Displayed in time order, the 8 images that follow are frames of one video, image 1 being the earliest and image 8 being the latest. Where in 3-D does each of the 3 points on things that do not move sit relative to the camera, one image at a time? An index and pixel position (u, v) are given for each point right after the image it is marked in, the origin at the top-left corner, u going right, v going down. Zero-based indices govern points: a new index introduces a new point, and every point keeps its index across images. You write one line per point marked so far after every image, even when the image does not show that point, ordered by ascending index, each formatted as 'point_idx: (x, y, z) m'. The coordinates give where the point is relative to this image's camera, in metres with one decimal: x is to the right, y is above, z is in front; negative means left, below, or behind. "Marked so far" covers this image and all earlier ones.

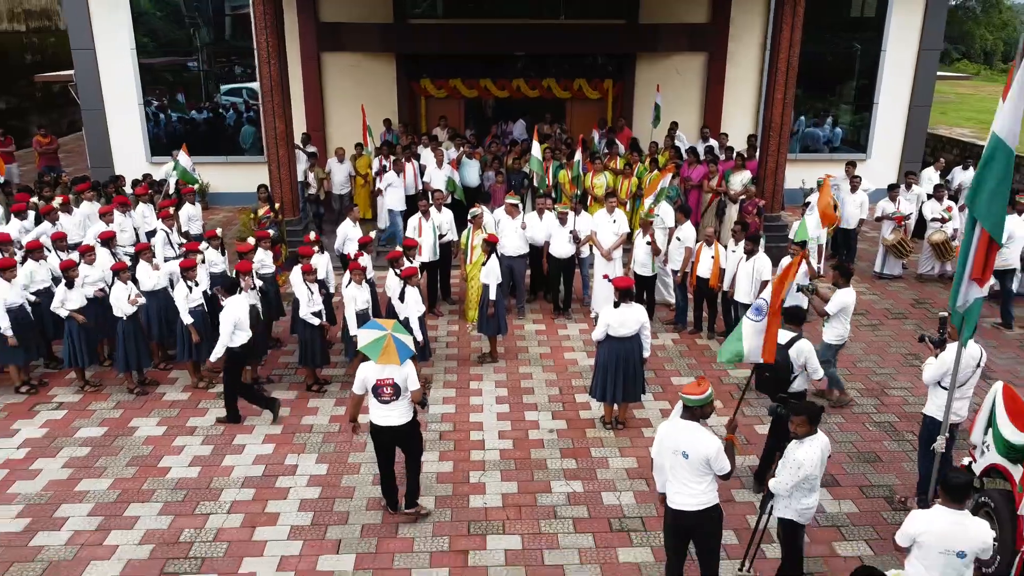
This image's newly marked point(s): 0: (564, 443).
0: (+0.4, -1.3, +5.9) m
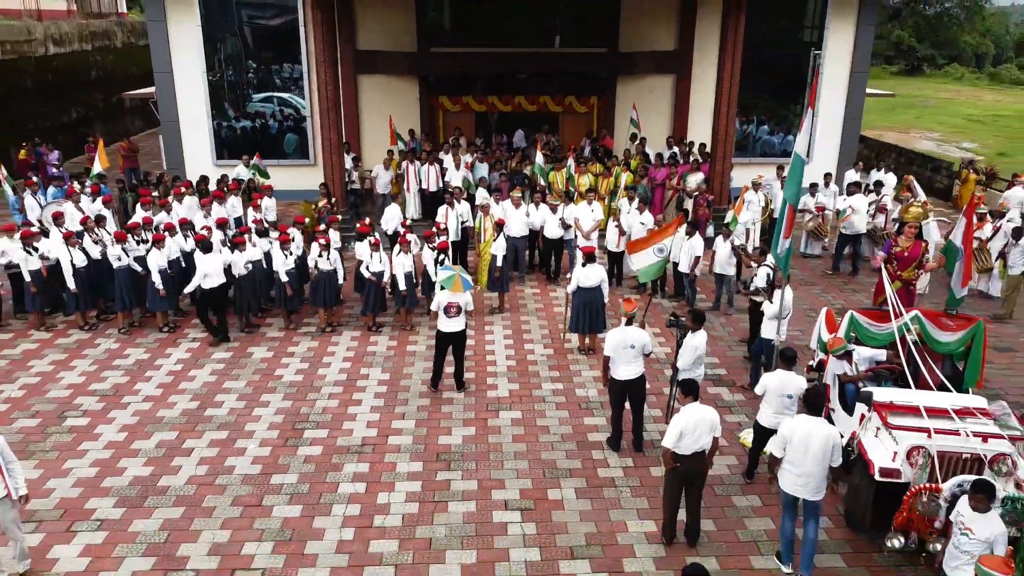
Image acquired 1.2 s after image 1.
0: (+0.5, -0.9, +8.5) m
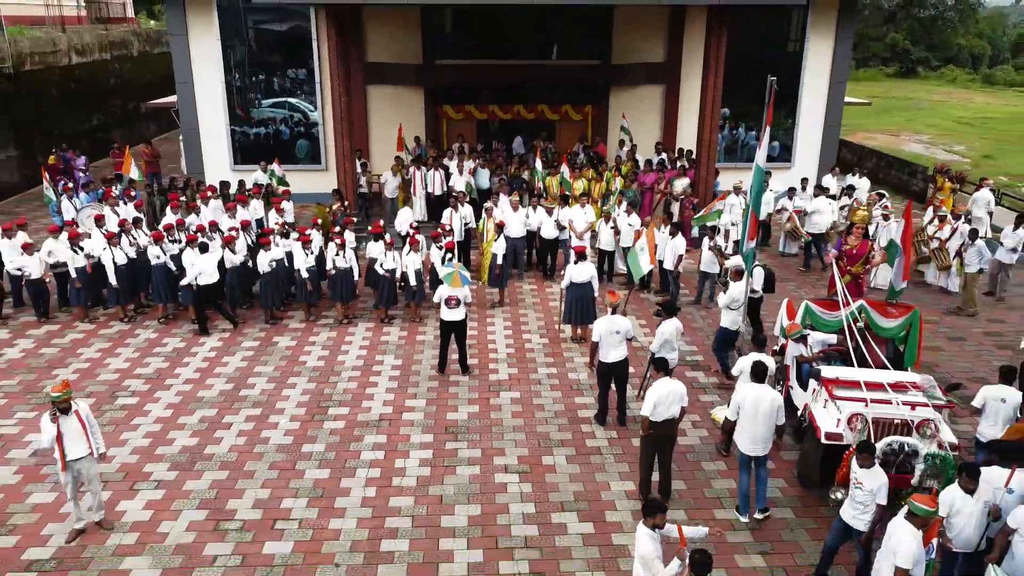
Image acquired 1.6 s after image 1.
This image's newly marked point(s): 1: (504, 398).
0: (+0.5, -0.8, +9.5) m
1: (-0.1, -1.3, +8.3) m
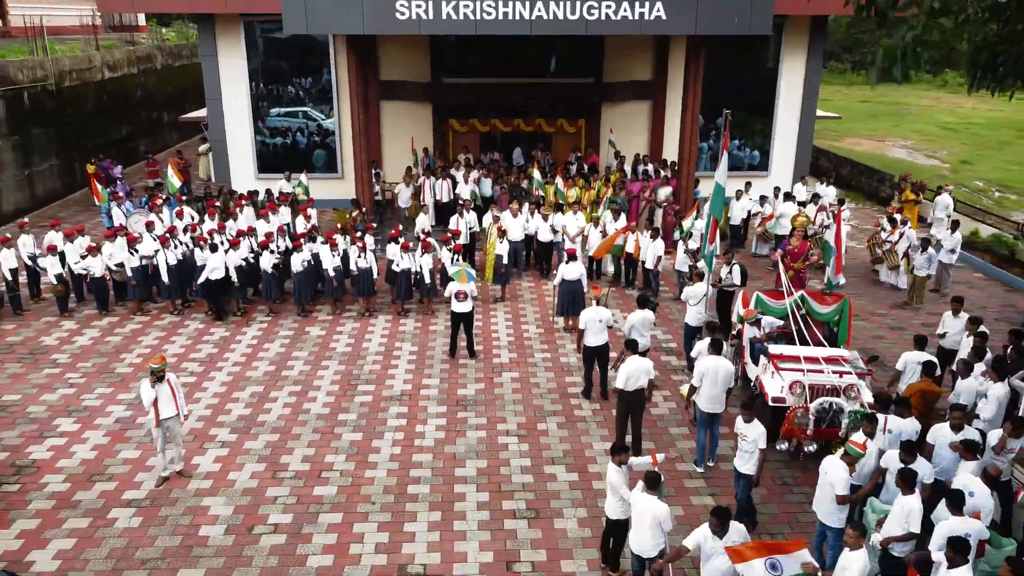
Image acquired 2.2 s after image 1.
0: (+0.5, -0.8, +11.0) m
1: (-0.1, -1.2, +9.8) m
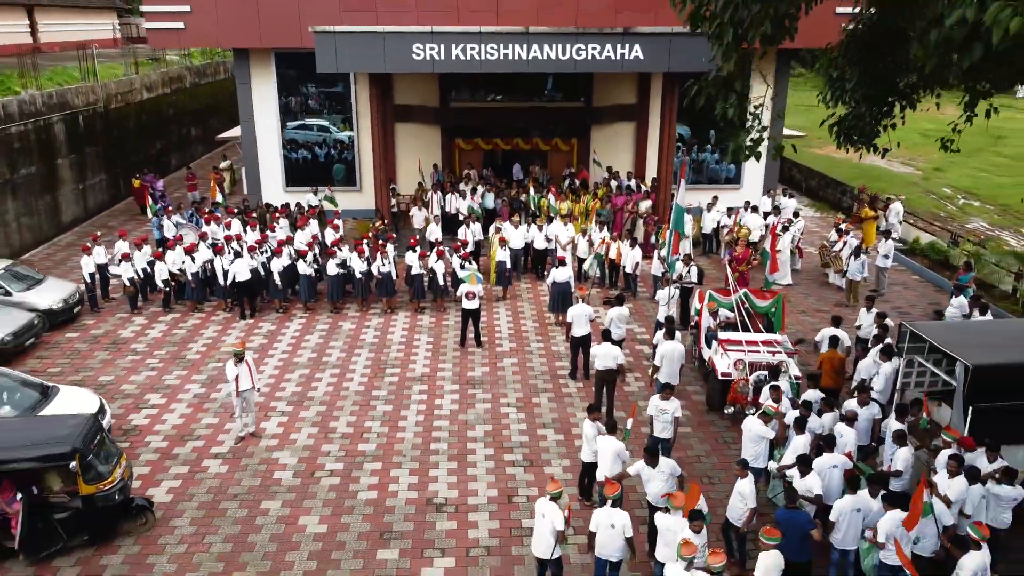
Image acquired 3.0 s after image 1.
0: (+0.5, -0.8, +13.1) m
1: (-0.1, -1.3, +11.9) m
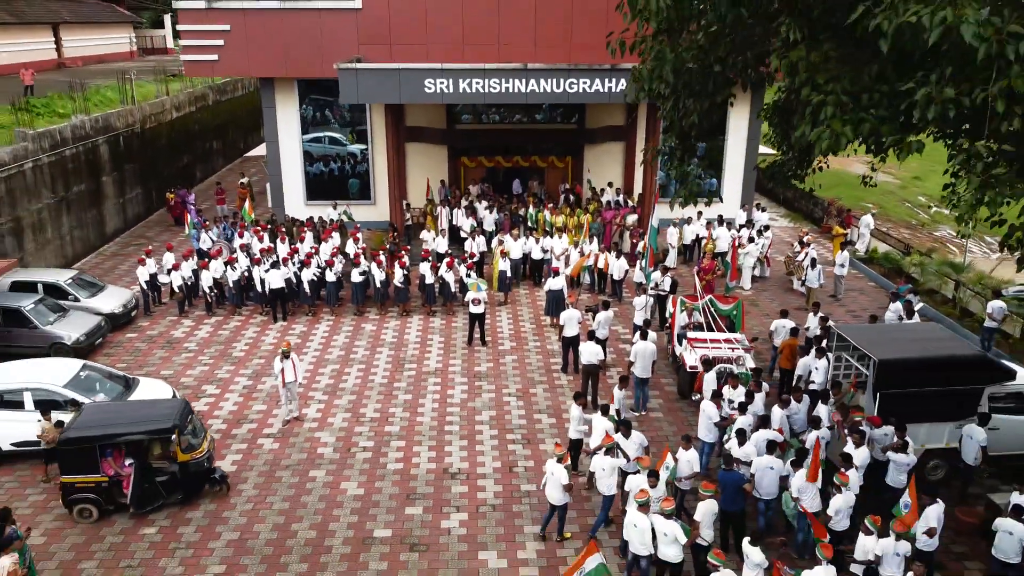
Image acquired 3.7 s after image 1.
0: (+0.5, -0.9, +15.1) m
1: (-0.1, -1.4, +13.9) m
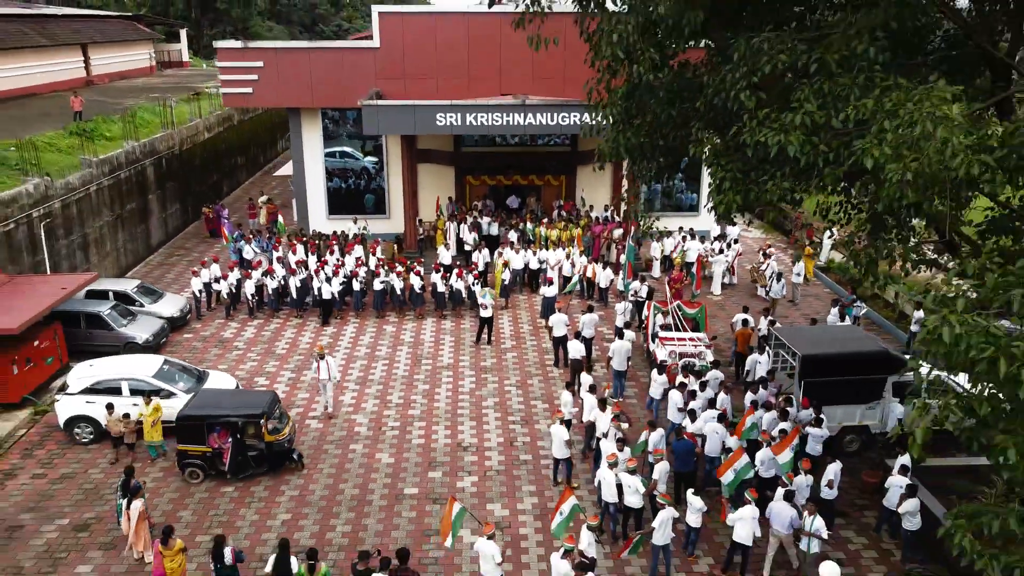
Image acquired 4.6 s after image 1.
0: (+0.5, -1.1, +17.6) m
1: (-0.1, -1.6, +16.4) m
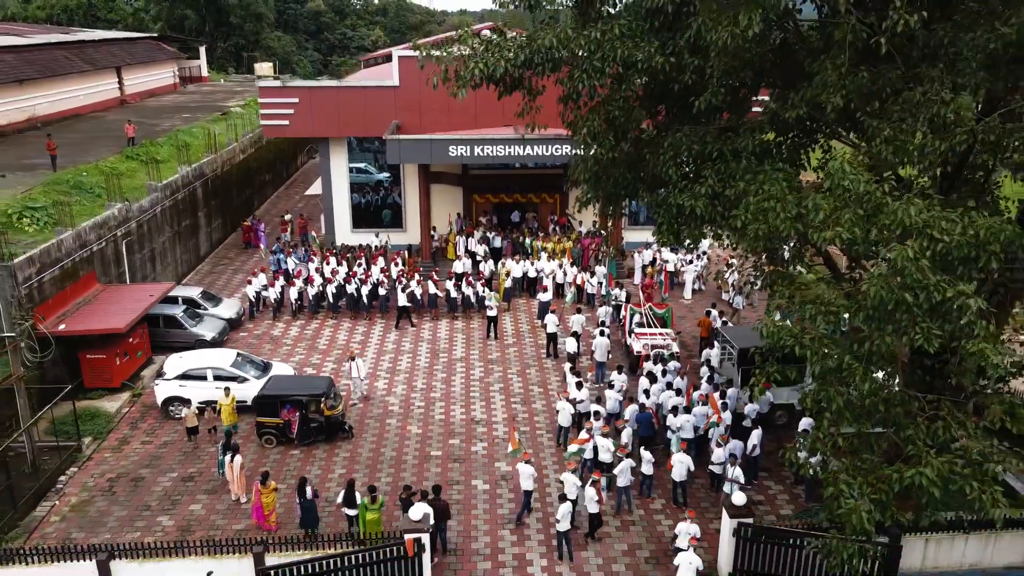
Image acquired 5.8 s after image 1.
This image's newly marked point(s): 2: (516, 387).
0: (+0.5, -1.3, +21.0) m
1: (0.0, -1.7, +19.8) m
2: (+0.1, -2.5, +17.8) m
